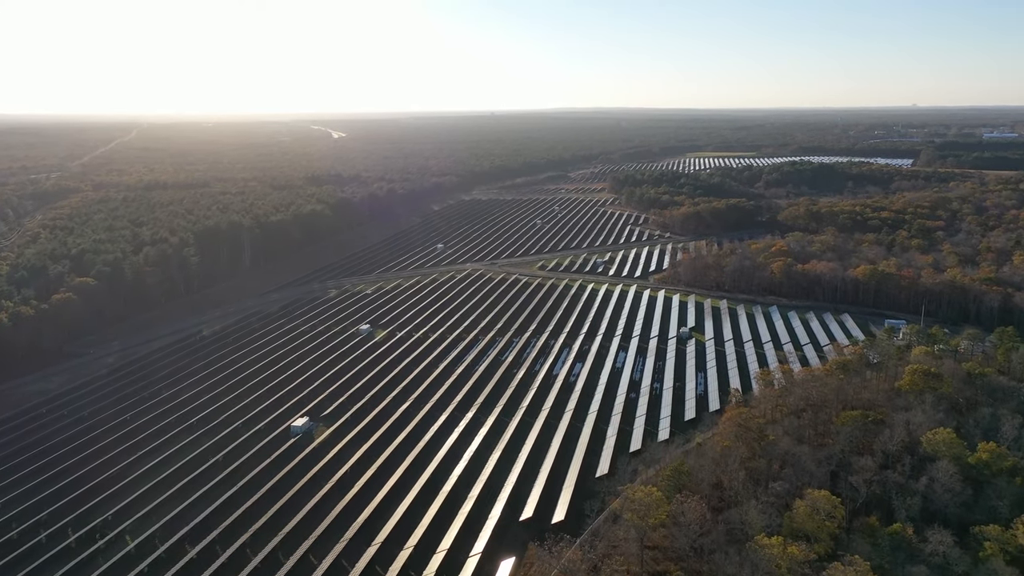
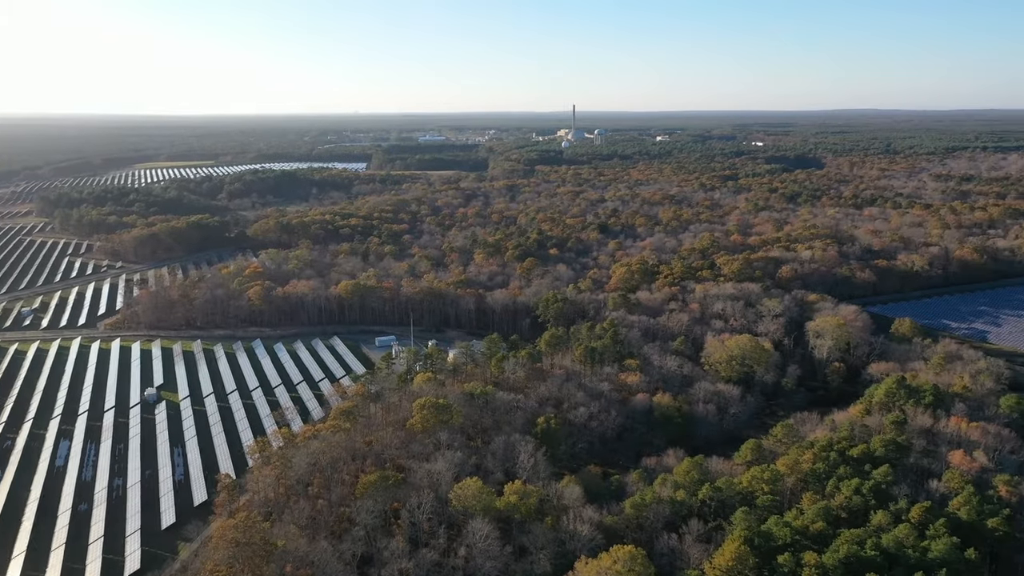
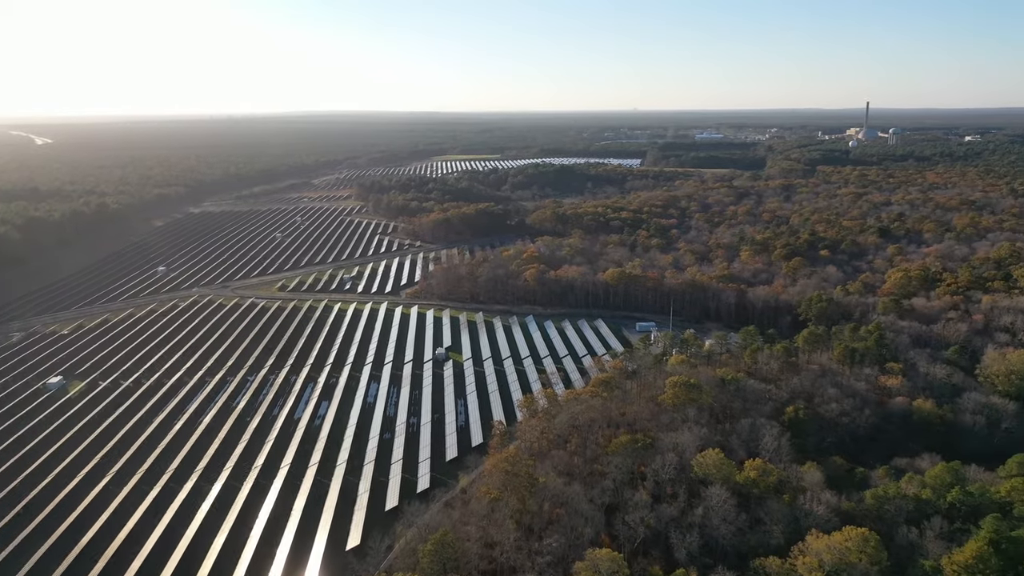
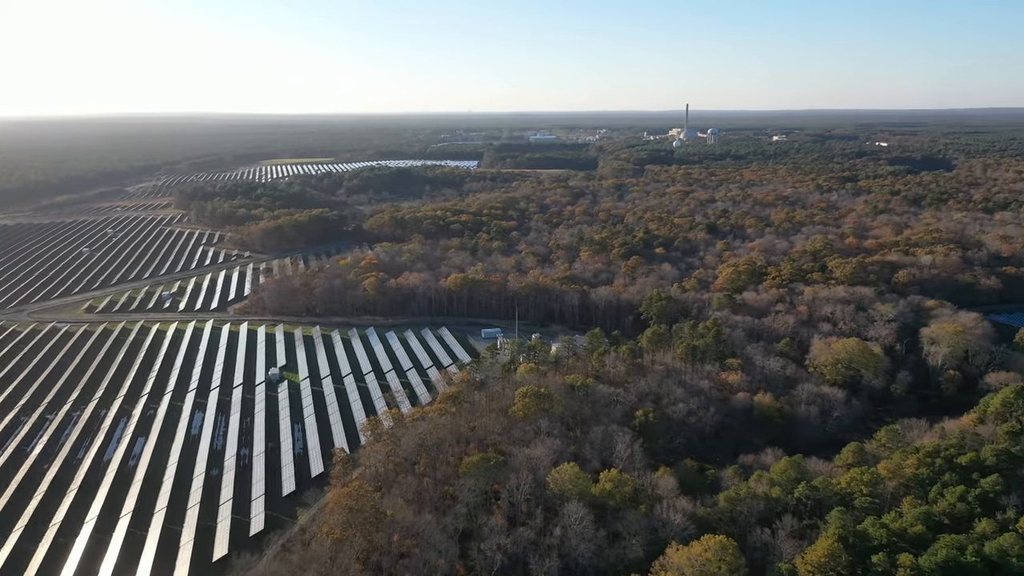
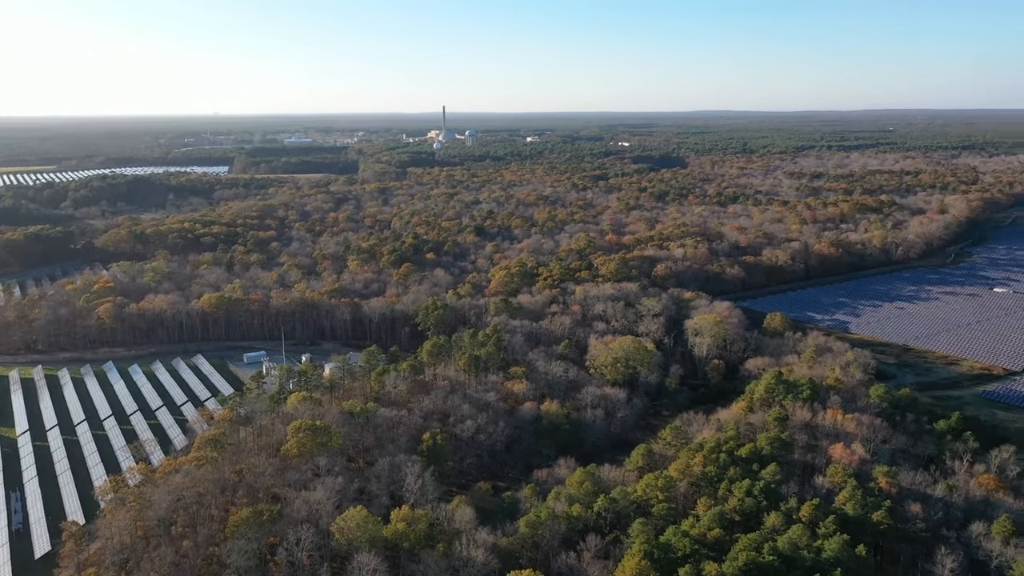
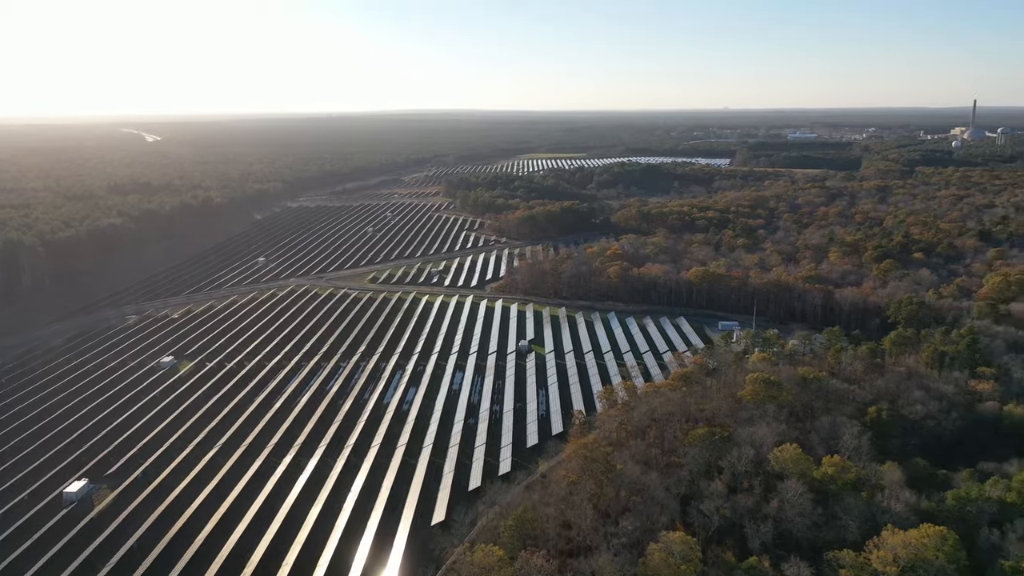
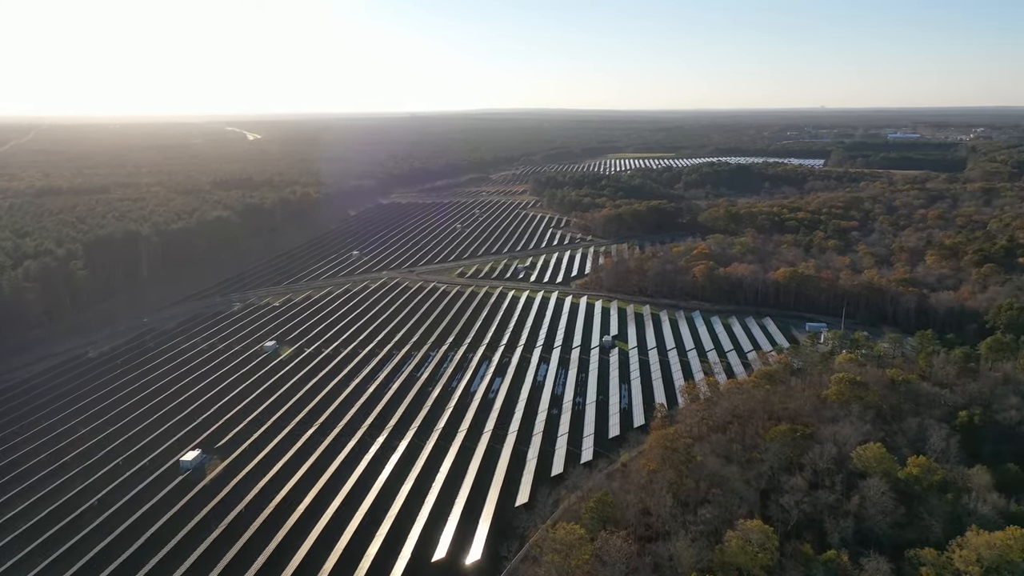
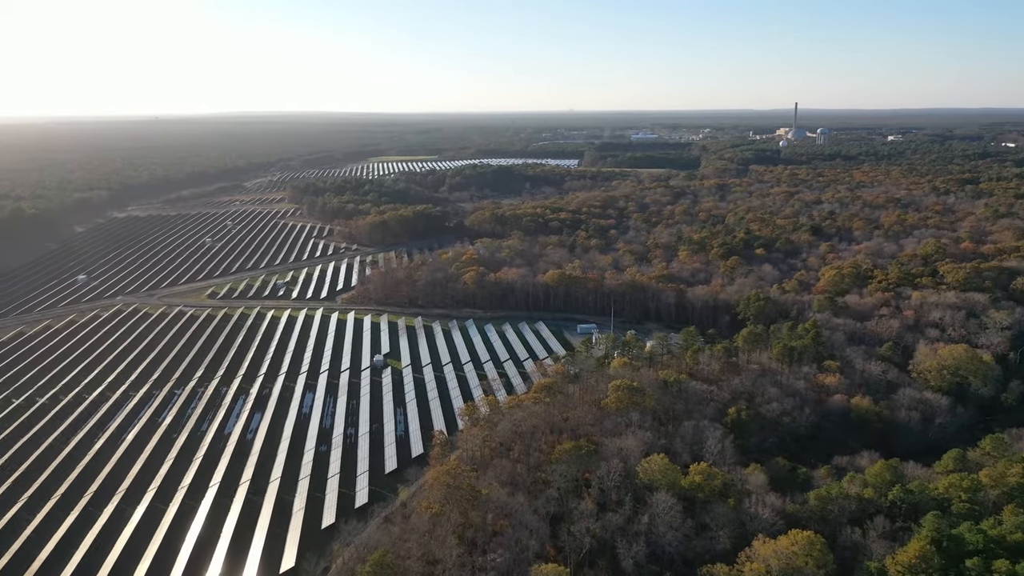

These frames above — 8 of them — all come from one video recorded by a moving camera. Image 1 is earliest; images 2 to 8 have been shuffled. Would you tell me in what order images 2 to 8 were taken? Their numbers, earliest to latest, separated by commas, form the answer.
7, 6, 3, 8, 4, 2, 5
